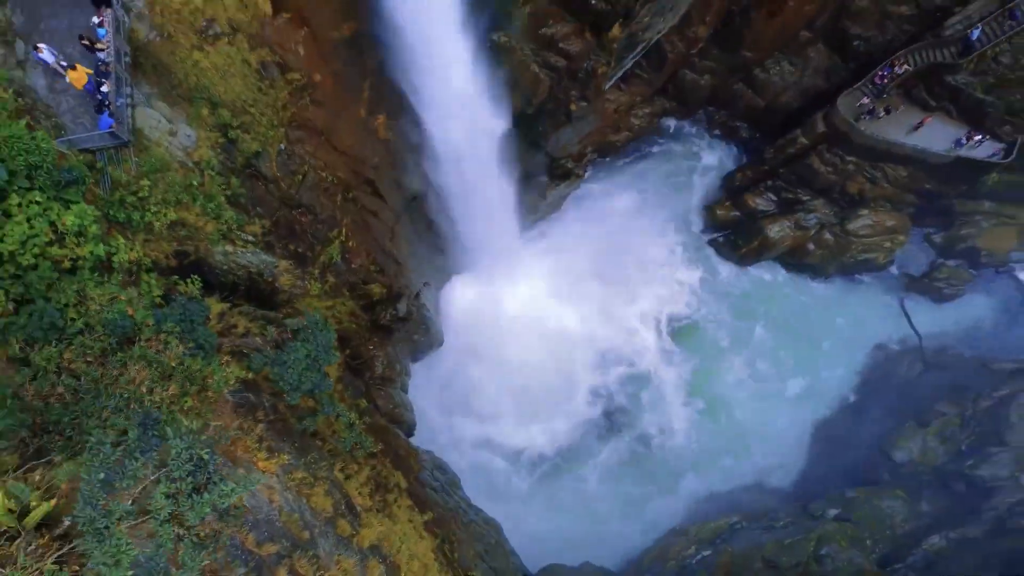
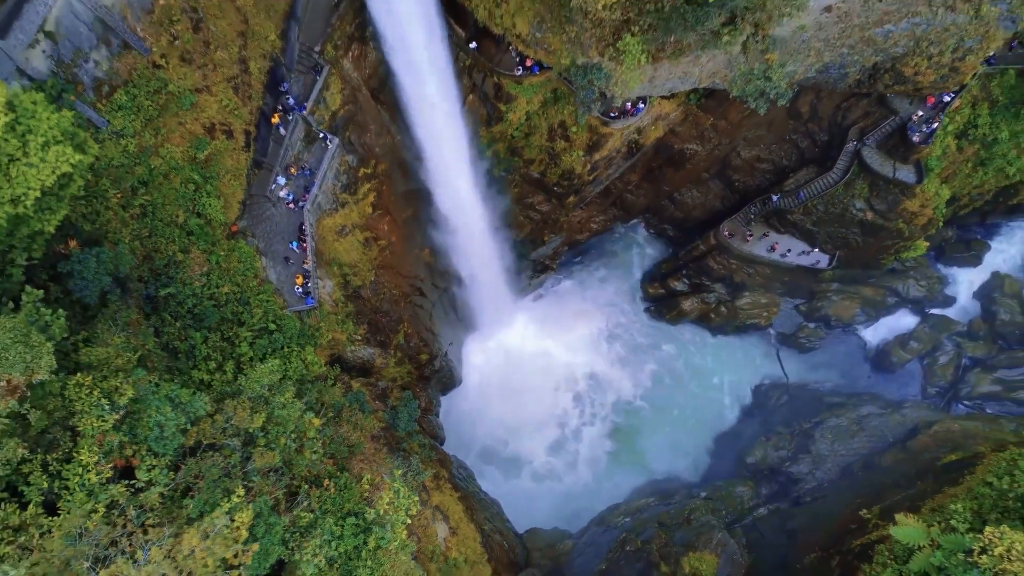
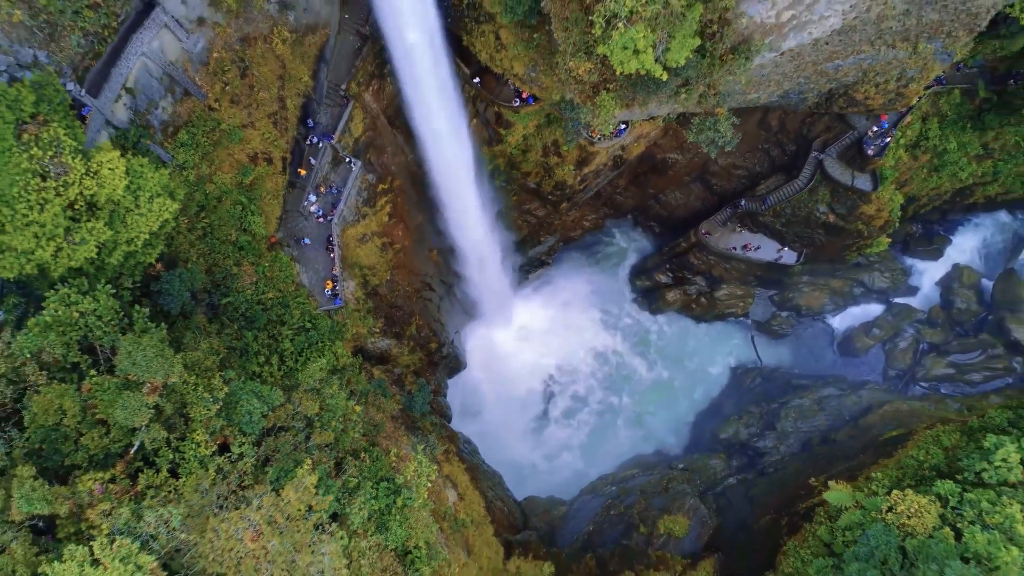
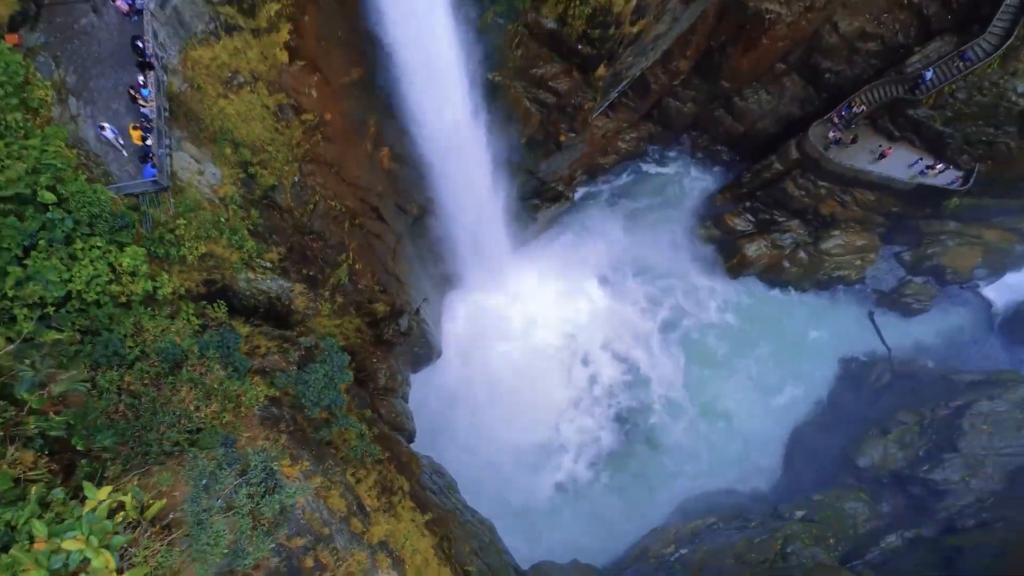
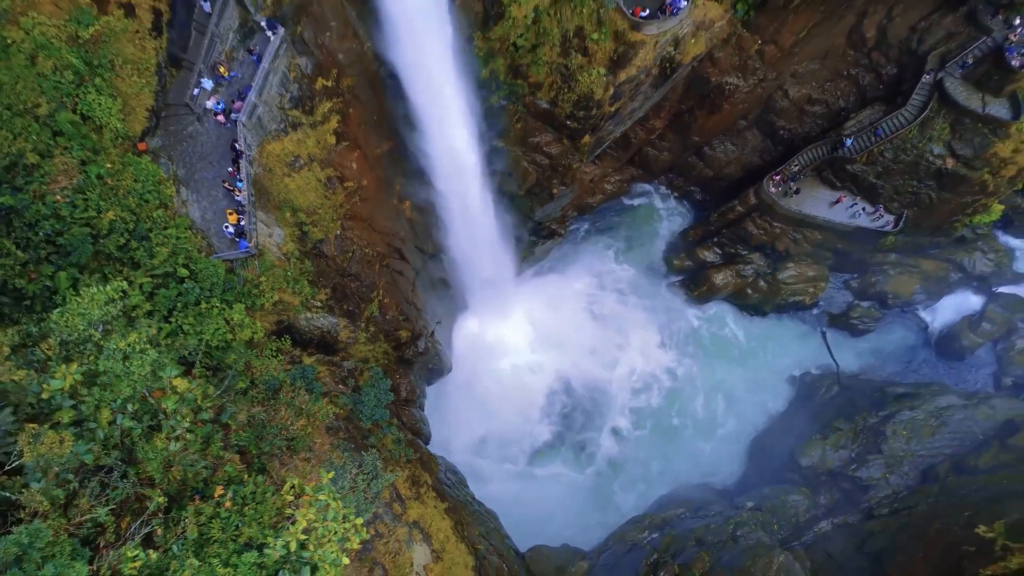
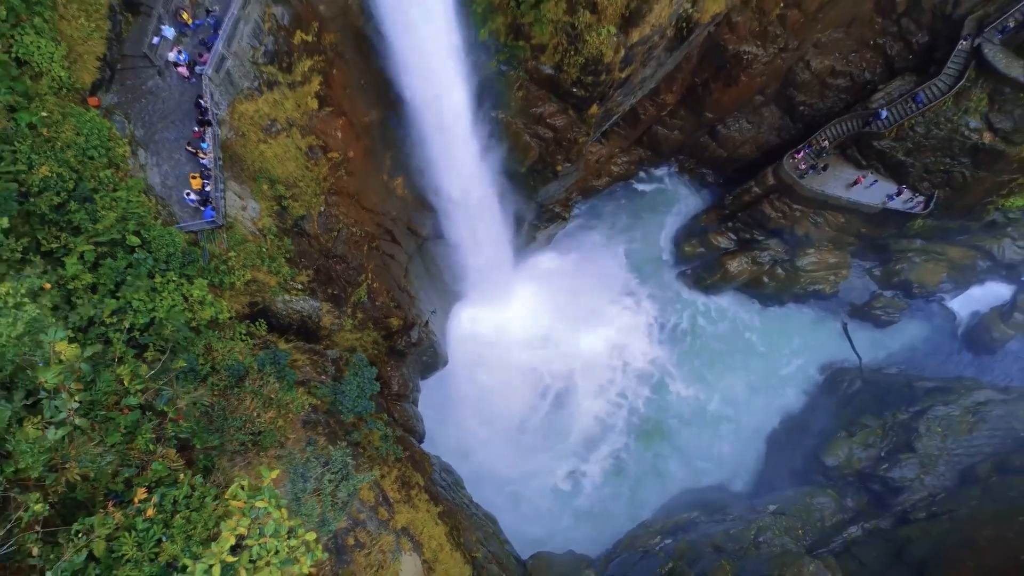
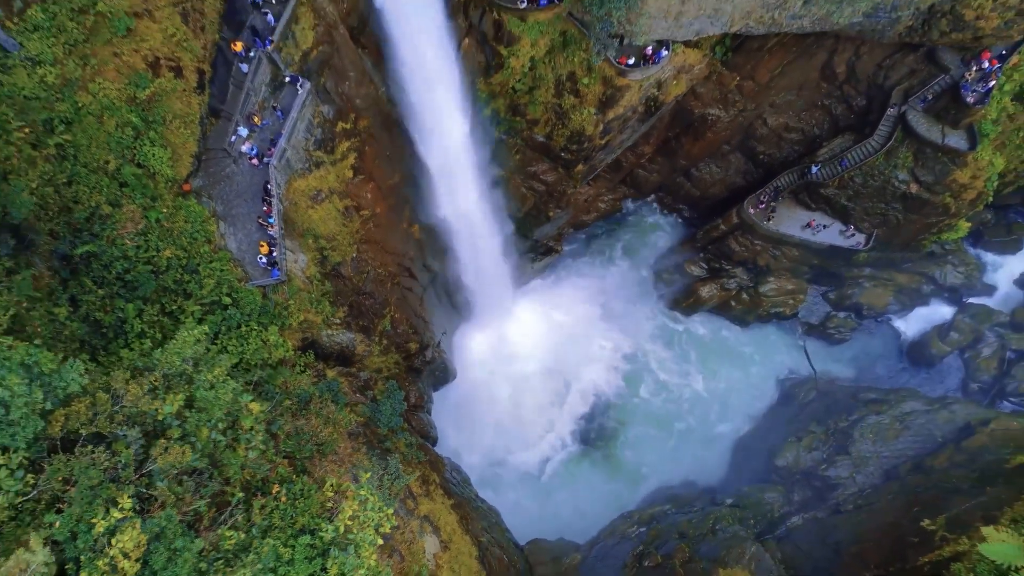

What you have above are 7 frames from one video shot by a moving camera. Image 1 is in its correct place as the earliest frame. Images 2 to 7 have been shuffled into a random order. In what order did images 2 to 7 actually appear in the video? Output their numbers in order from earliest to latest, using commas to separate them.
4, 6, 5, 7, 2, 3
